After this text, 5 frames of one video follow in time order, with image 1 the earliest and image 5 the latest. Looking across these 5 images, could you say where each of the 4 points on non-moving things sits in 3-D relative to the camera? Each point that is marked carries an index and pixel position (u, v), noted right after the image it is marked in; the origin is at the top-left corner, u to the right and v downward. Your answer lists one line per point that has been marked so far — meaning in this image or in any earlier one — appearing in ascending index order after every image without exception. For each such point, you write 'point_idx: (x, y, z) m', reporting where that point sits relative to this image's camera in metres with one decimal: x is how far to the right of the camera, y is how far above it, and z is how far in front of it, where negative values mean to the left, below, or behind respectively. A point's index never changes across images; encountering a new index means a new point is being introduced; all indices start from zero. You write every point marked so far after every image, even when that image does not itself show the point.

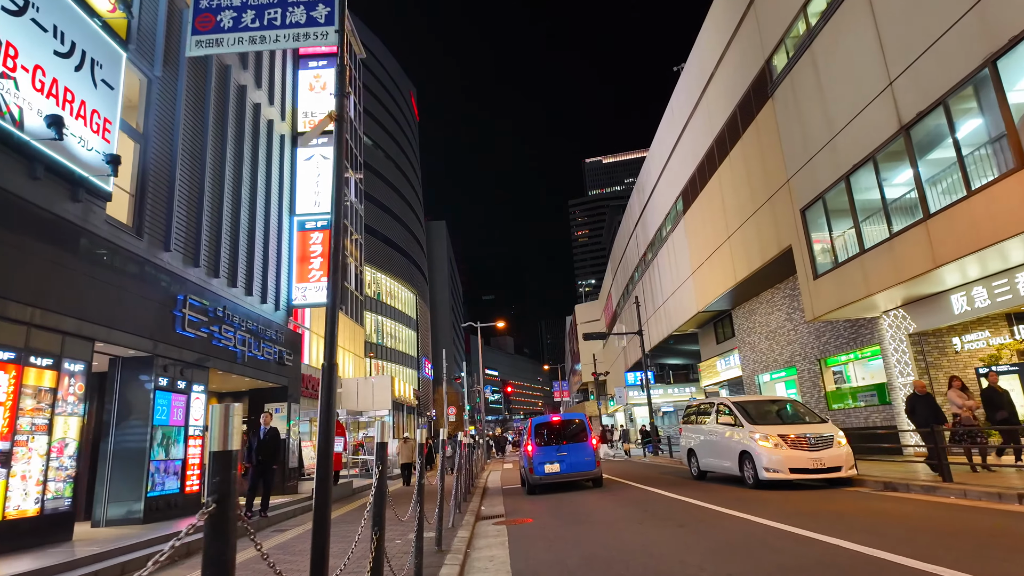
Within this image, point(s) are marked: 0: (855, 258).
0: (+8.3, +0.7, +14.3) m
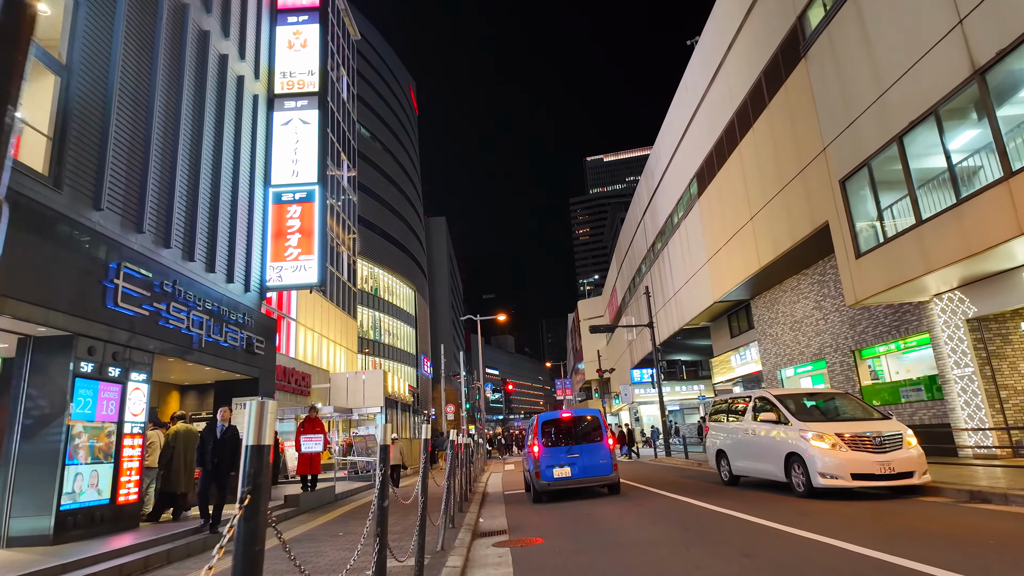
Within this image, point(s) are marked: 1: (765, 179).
0: (+8.3, +1.2, +12.5) m
1: (+7.8, +3.3, +18.2) m
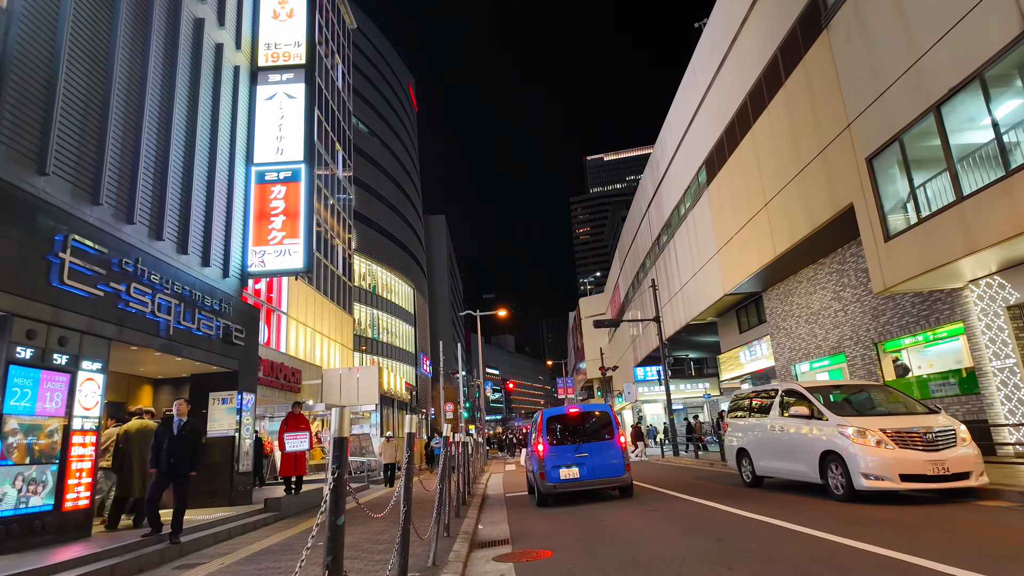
0: (+8.4, +1.5, +11.4) m
1: (+7.8, +3.7, +17.2) m
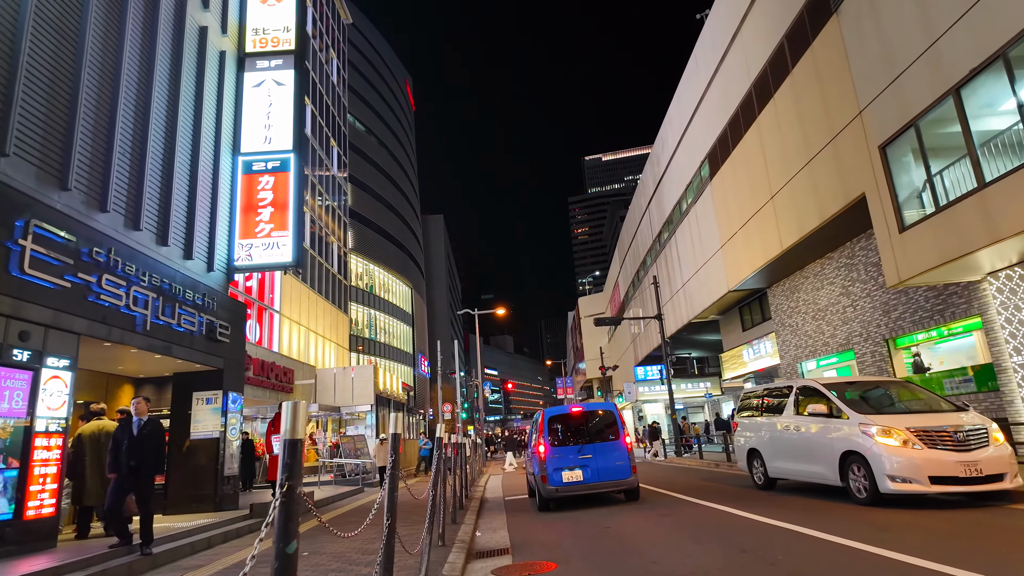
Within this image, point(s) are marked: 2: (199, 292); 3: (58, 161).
0: (+8.4, +1.7, +10.9) m
1: (+7.8, +3.8, +16.7) m
2: (-5.6, -0.1, +10.6) m
3: (-5.9, +1.6, +7.8) m
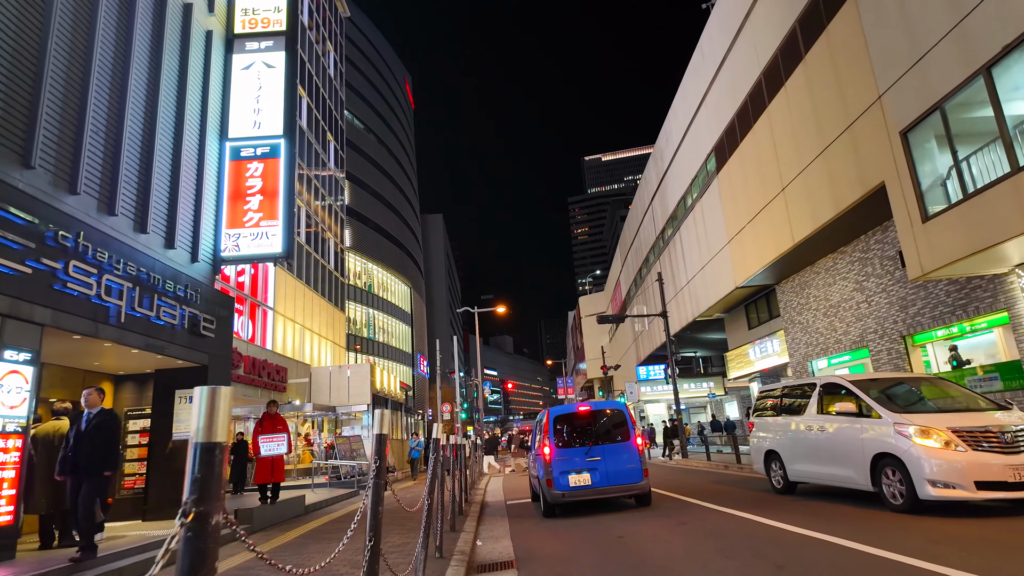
0: (+8.4, +1.8, +10.3) m
1: (+7.8, +3.9, +16.0) m
2: (-5.6, +0.1, +9.9) m
3: (-5.9, +1.8, +7.1) m
